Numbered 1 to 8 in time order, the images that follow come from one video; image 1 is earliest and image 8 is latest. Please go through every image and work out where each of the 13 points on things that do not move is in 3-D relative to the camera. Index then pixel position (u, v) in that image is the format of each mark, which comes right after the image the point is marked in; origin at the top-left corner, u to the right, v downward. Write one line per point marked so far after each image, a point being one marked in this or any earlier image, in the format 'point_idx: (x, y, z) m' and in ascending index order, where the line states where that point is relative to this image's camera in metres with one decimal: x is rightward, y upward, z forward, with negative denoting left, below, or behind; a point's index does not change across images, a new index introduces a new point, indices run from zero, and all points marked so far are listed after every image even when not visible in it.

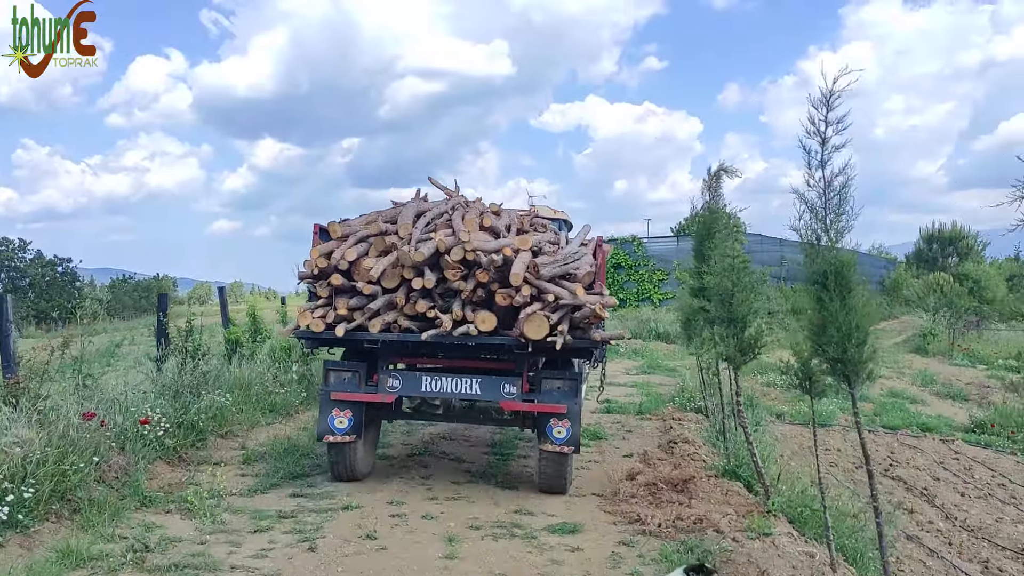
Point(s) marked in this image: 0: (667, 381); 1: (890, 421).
0: (+2.6, -1.6, +15.0) m
1: (+5.9, -2.1, +13.8) m
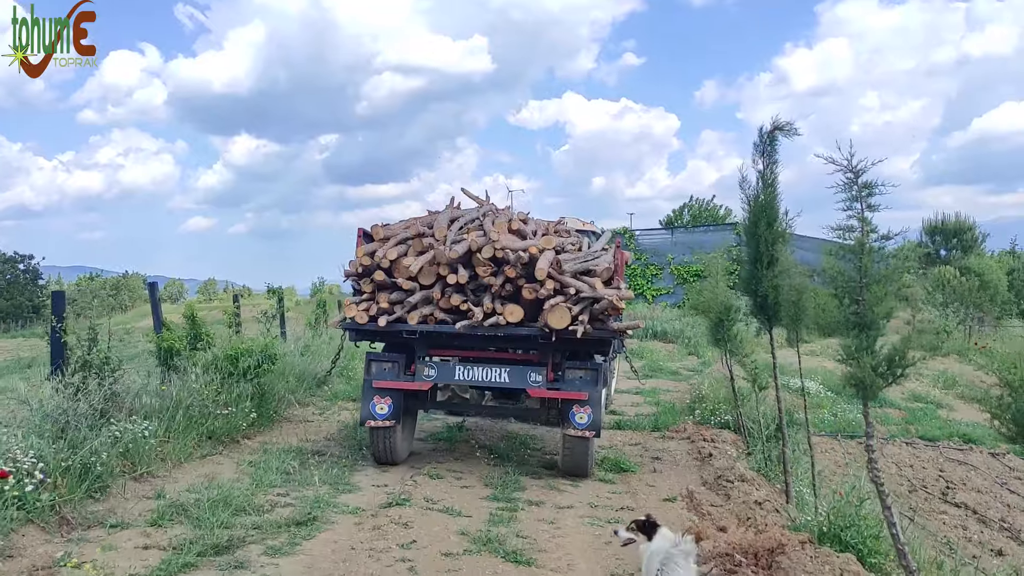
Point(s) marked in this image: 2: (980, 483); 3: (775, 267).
0: (+2.5, -1.5, +13.4) m
1: (+5.7, -2.0, +12.3) m
2: (+5.1, -2.1, +9.8) m
3: (+1.7, +0.1, +5.8) m
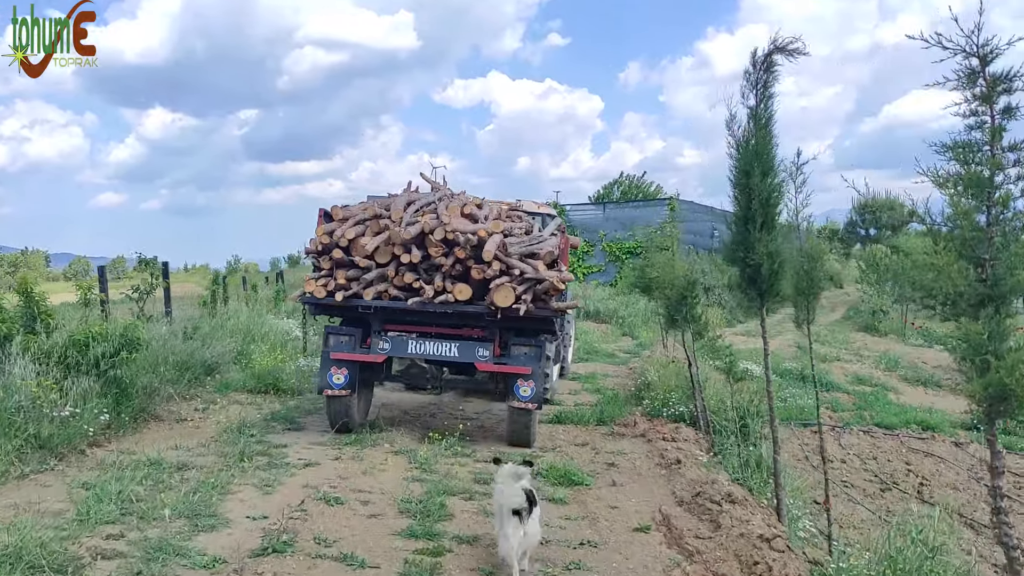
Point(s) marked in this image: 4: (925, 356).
0: (+1.4, -1.2, +12.2) m
1: (+4.8, -1.7, +11.5) m
2: (+4.4, -1.9, +8.9) m
3: (+1.3, +0.3, +4.6) m
4: (+8.2, -1.3, +17.7) m
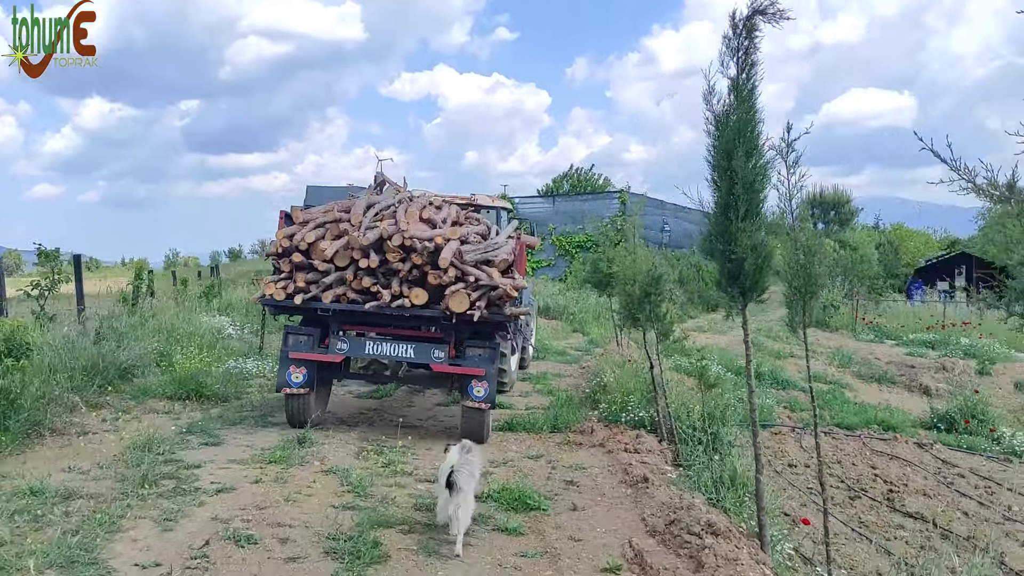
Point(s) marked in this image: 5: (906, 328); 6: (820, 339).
0: (+0.7, -1.1, +11.7) m
1: (+4.1, -1.6, +11.1) m
2: (+3.9, -1.8, +8.5) m
3: (+1.1, +0.3, +4.0) m
4: (+7.2, -1.2, +17.5) m
5: (+8.7, -0.9, +19.8) m
6: (+6.3, -1.1, +18.3) m
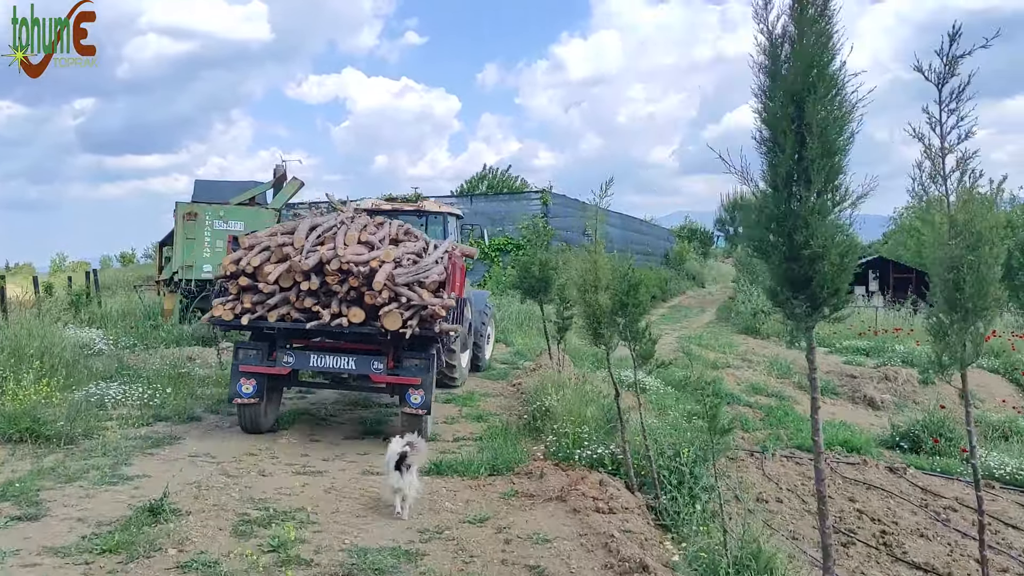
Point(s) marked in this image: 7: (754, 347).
0: (-0.2, -1.2, +10.2) m
1: (+3.3, -1.7, +10.0) m
2: (+3.3, -1.9, +7.4) m
3: (+1.0, +0.3, +2.7) m
4: (+5.7, -1.3, +16.7) m
5: (+7.0, -1.0, +19.1) m
6: (+4.7, -1.2, +17.4) m
7: (+4.8, -1.2, +17.7) m
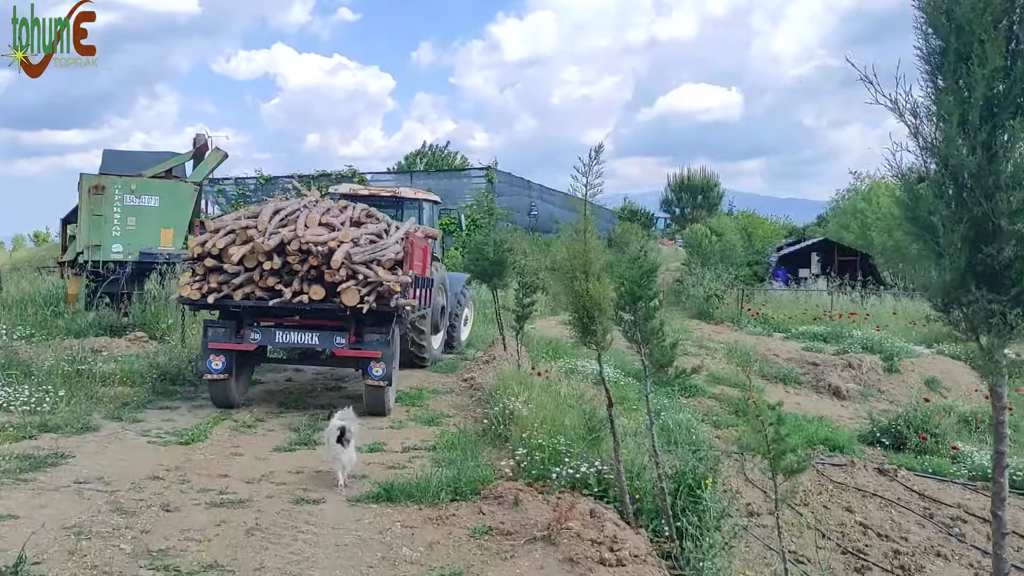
0: (-0.7, -1.0, +9.2) m
1: (+2.8, -1.5, +9.2) m
2: (+3.0, -1.8, +6.6) m
3: (+1.0, +0.3, +1.7) m
4: (+4.7, -1.0, +16.0) m
5: (+5.8, -0.7, +18.6) m
6: (+3.7, -0.9, +16.7) m
7: (+3.8, -0.8, +17.0) m
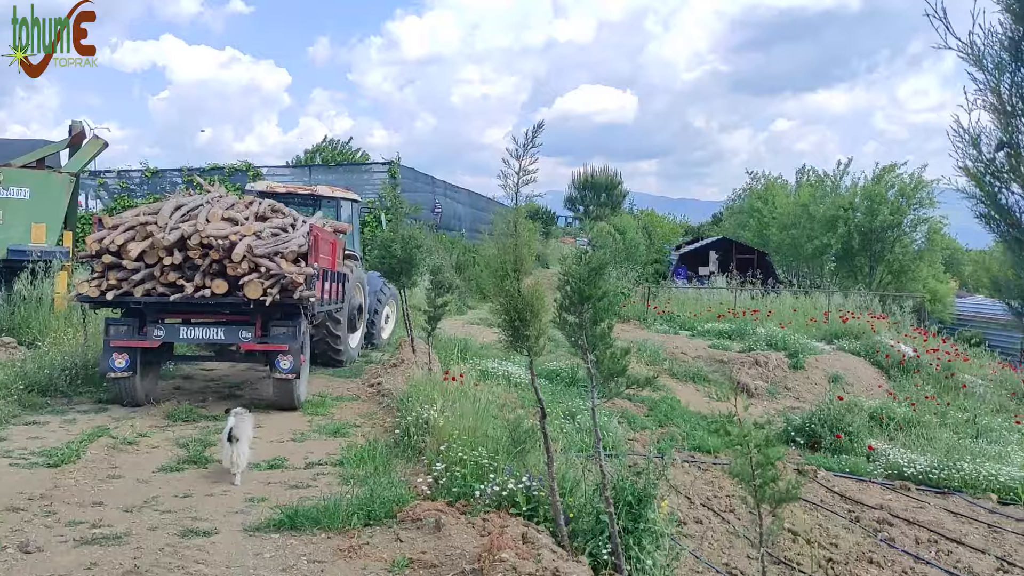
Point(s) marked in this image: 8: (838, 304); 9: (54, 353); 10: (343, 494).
0: (-1.5, -1.0, +8.6) m
1: (+1.9, -1.5, +9.0) m
2: (+2.4, -1.8, +6.4) m
3: (+1.0, +0.3, +1.3) m
4: (+3.0, -1.0, +16.0) m
5: (+3.9, -0.6, +18.6) m
6: (+2.0, -0.8, +16.5) m
7: (+2.0, -0.8, +16.8) m
8: (+7.2, -0.4, +19.6) m
9: (-4.5, -0.6, +8.6) m
10: (-1.0, -1.1, +5.0) m
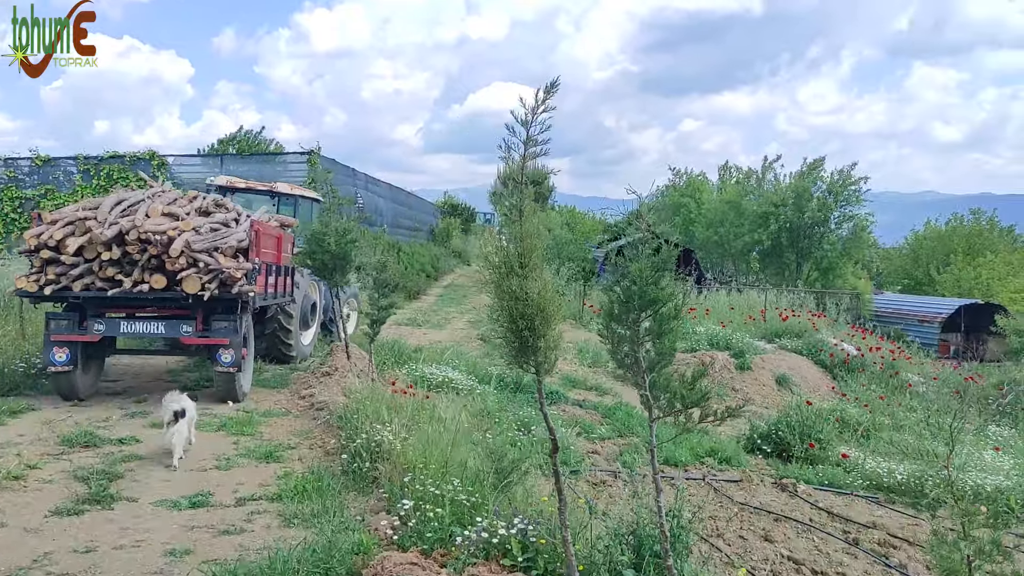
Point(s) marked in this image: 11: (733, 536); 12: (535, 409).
0: (-1.9, -1.0, +7.5) m
1: (+1.4, -1.5, +8.3) m
2: (+2.2, -1.8, +5.8) m
3: (+1.3, +0.3, +0.6) m
4: (+1.9, -1.0, +15.4) m
5: (+2.5, -0.6, +18.1) m
6: (+0.8, -0.8, +15.8) m
7: (+0.8, -0.8, +16.1) m
8: (+5.7, -0.3, +19.4) m
9: (-4.9, -0.6, +7.3) m
10: (-1.0, -1.2, +4.1) m
11: (+1.5, -1.7, +6.1) m
12: (+0.3, -1.3, +9.4) m
